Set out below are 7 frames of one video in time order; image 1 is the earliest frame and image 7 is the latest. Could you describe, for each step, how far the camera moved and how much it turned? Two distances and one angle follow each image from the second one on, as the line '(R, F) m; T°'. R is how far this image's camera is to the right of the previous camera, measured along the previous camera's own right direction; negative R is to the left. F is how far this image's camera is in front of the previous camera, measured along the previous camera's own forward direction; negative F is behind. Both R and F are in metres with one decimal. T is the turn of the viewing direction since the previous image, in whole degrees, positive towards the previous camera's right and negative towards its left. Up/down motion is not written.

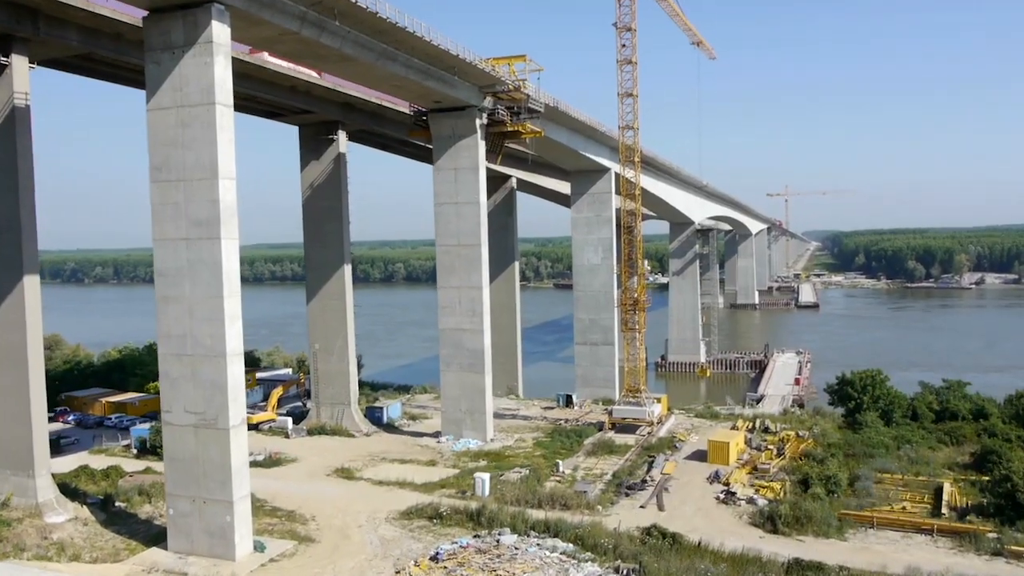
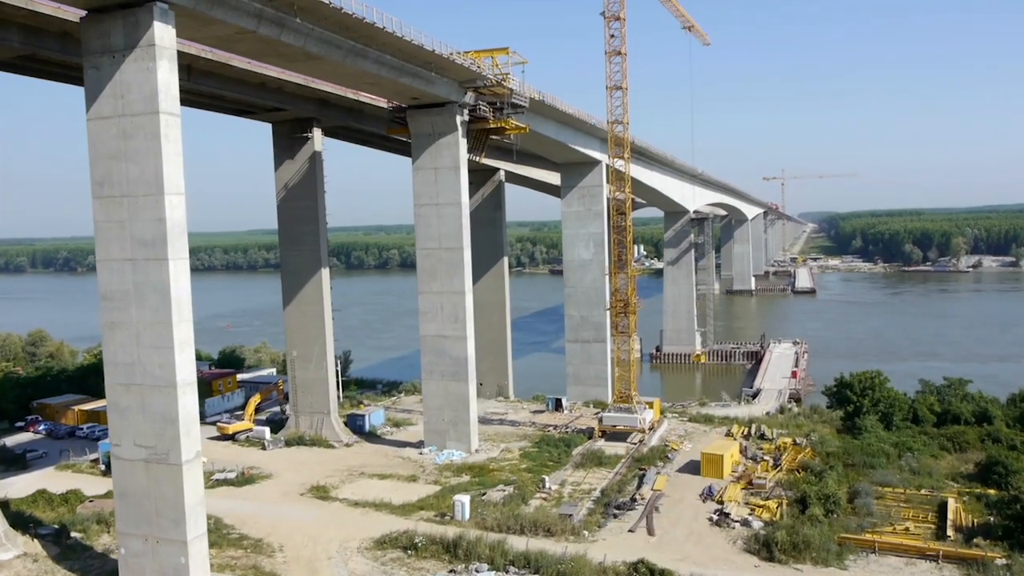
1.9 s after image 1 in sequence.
(+0.4, +1.1) m; 0°
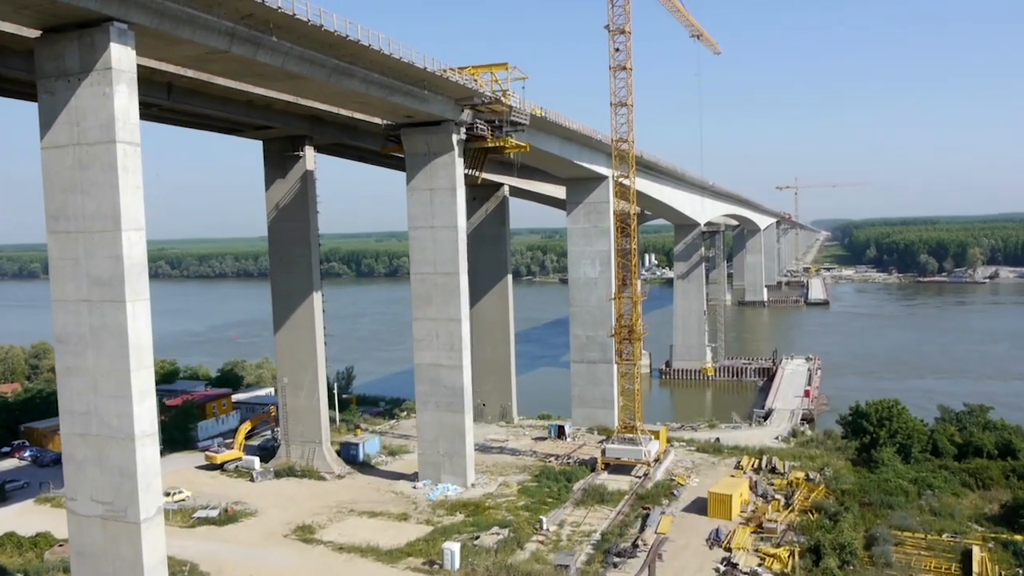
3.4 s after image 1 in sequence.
(+0.4, +1.1) m; -1°
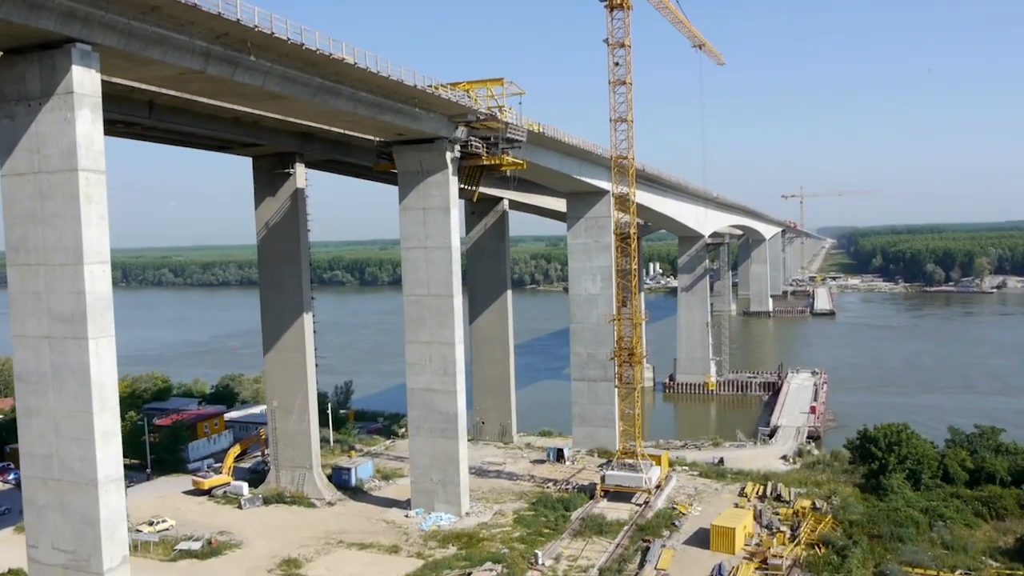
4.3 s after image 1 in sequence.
(+0.3, +0.7) m; 0°
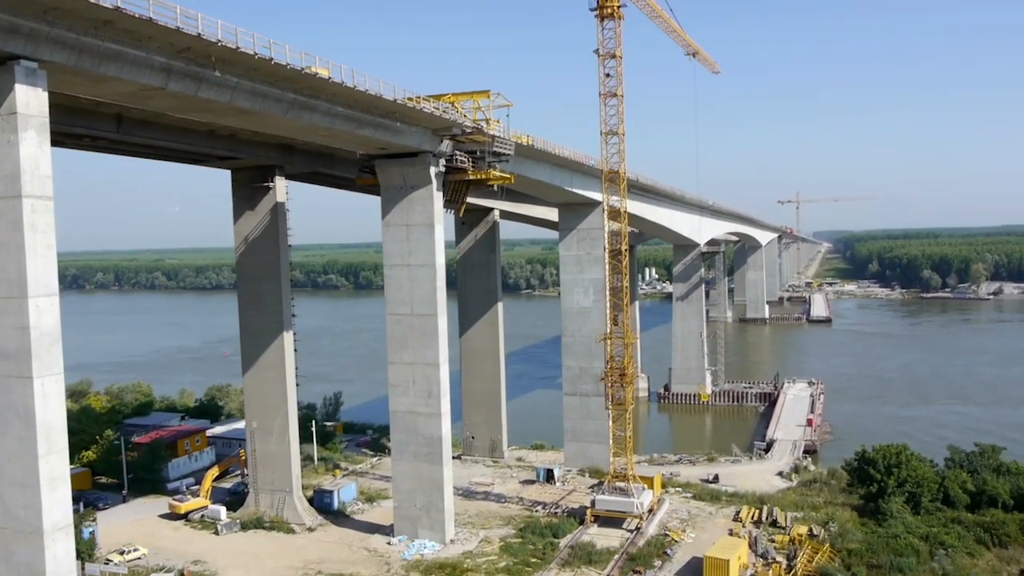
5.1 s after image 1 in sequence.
(+0.3, +0.8) m; 0°
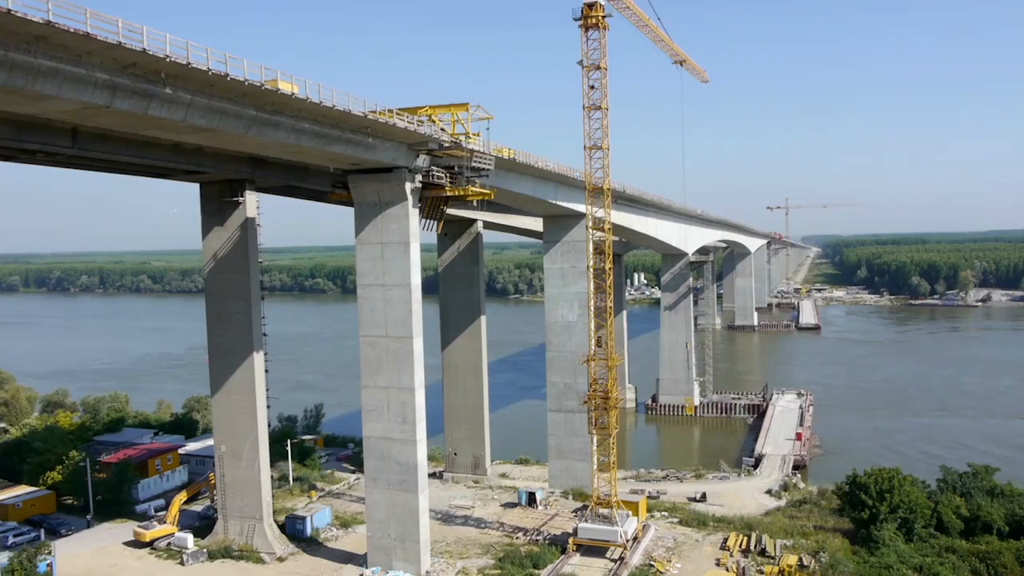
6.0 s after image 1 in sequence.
(+0.3, +0.9) m; +1°
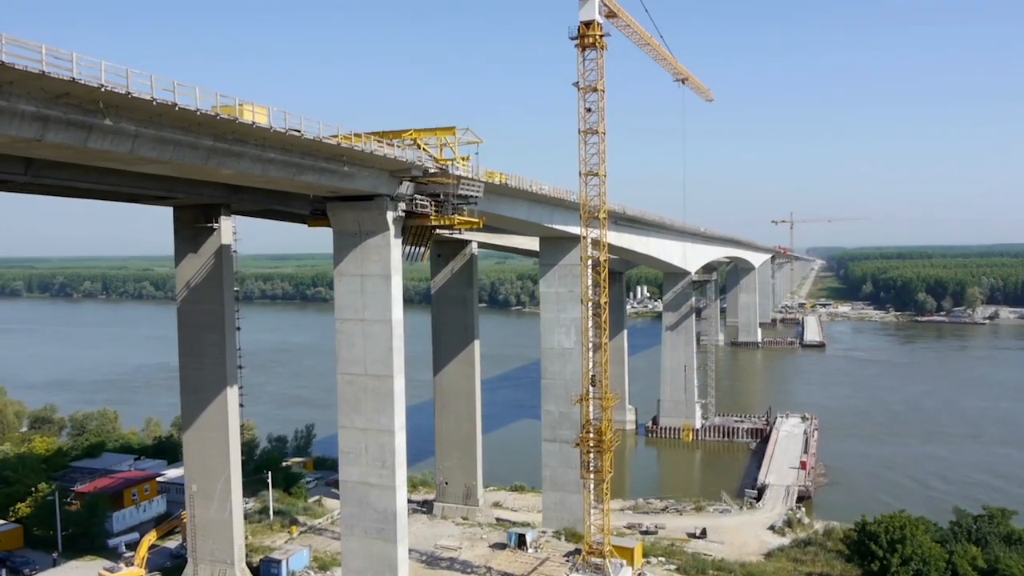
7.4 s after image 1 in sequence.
(+0.4, +1.3) m; 0°
